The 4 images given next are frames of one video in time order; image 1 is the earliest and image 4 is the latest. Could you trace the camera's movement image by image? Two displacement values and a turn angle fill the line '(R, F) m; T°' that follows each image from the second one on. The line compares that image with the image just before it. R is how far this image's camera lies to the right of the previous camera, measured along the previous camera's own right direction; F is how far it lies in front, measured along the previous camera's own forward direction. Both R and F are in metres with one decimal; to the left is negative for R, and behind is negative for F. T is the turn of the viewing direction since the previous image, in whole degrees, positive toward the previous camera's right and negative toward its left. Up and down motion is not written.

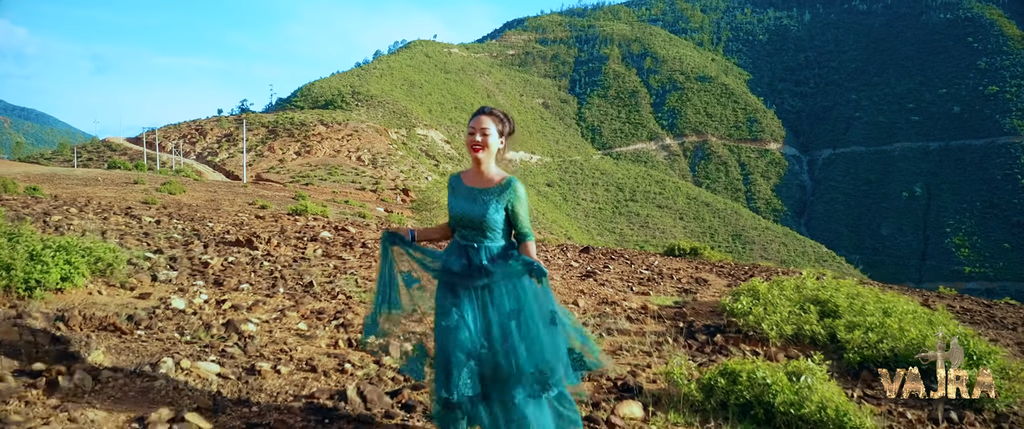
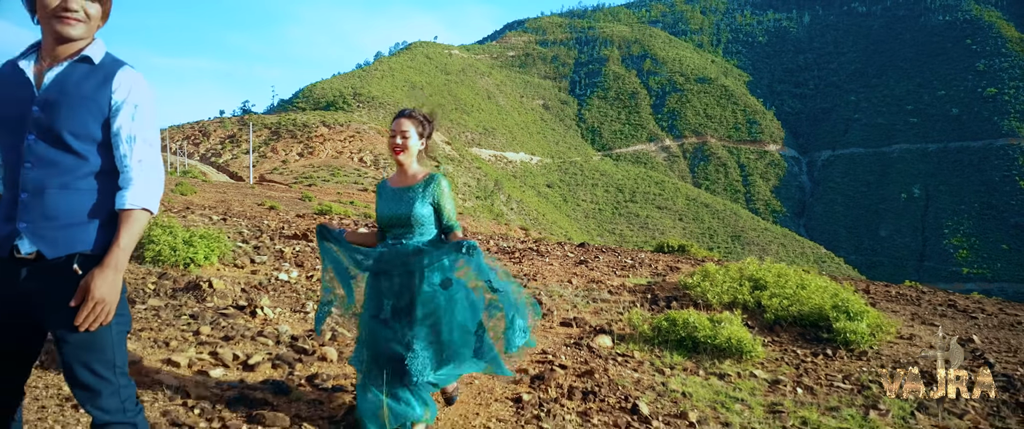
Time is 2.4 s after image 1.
(0.0, -0.6) m; 0°
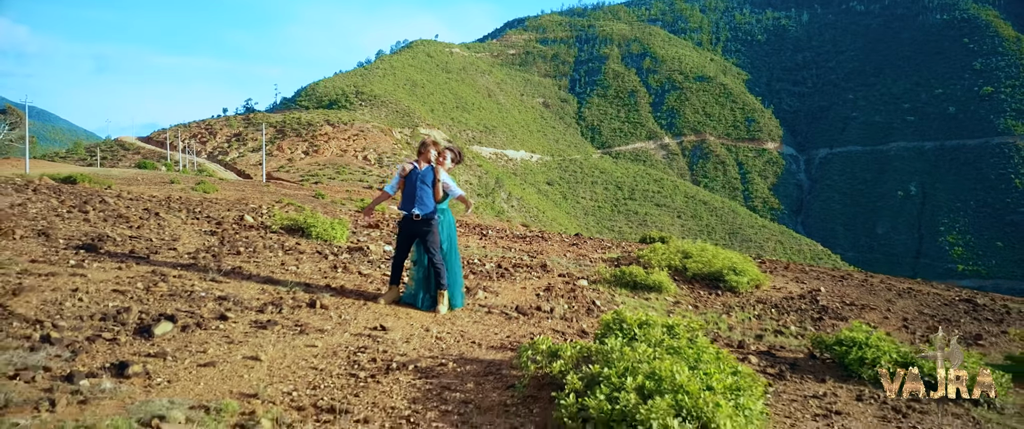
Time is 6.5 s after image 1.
(-0.1, -1.3) m; 0°
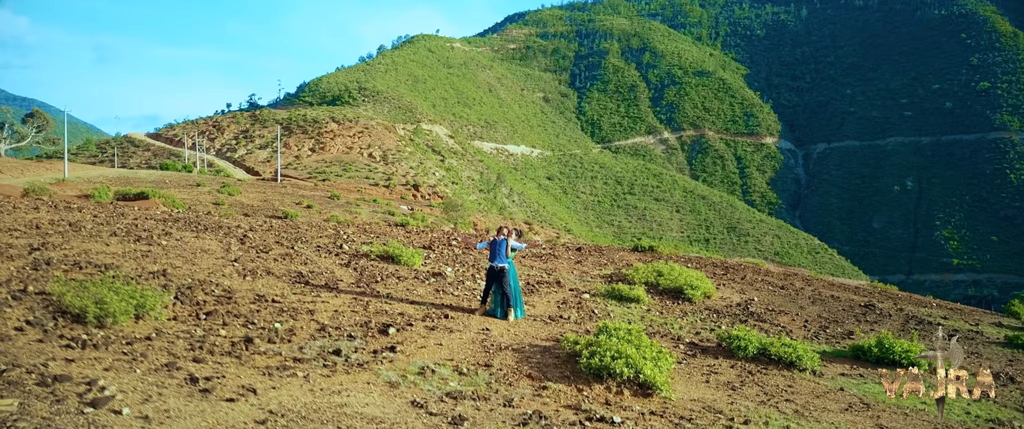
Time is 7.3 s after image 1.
(-0.2, -1.5) m; 0°
